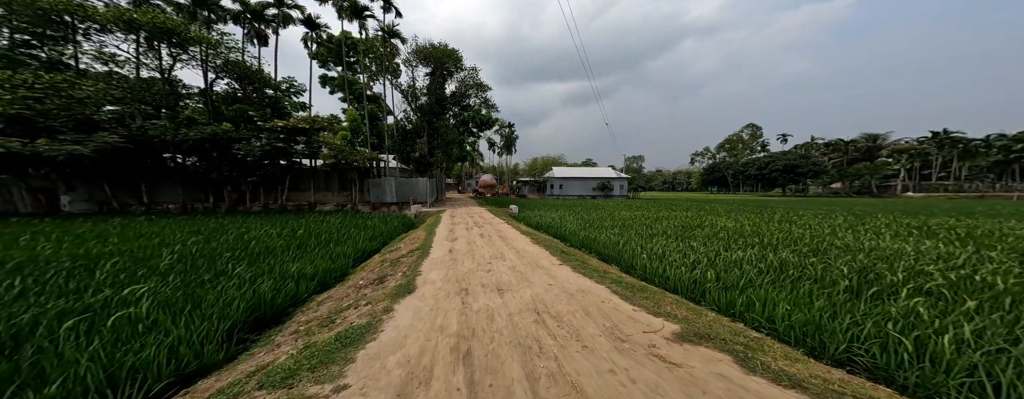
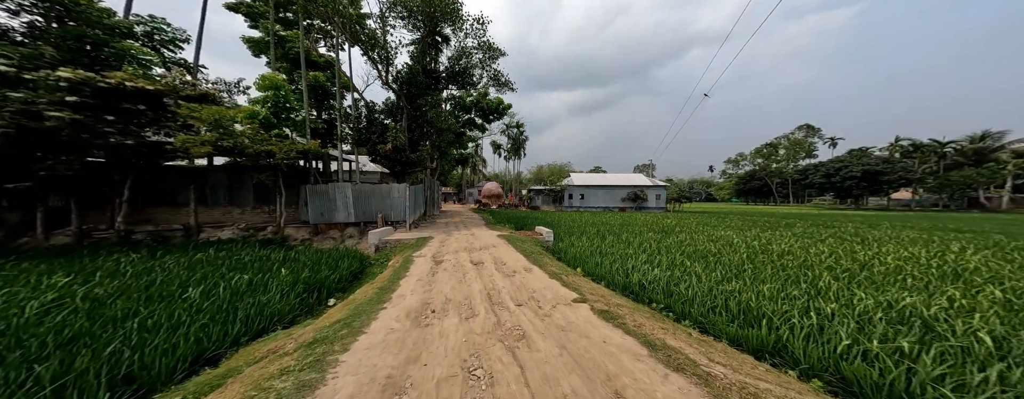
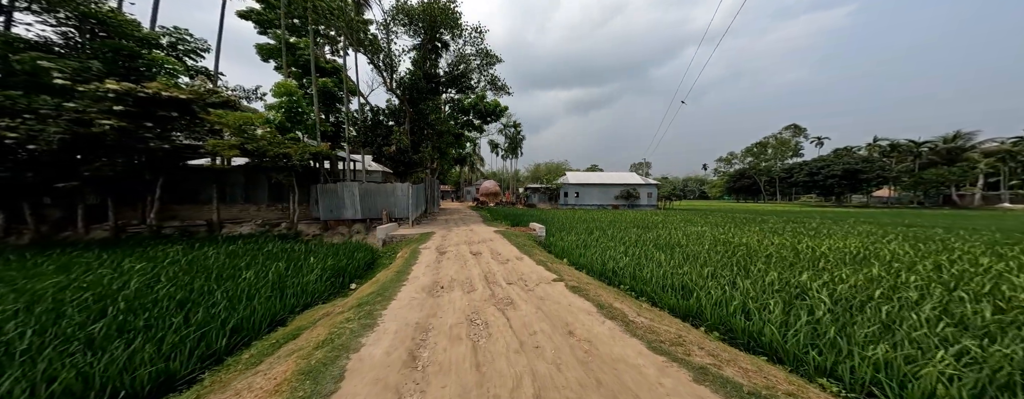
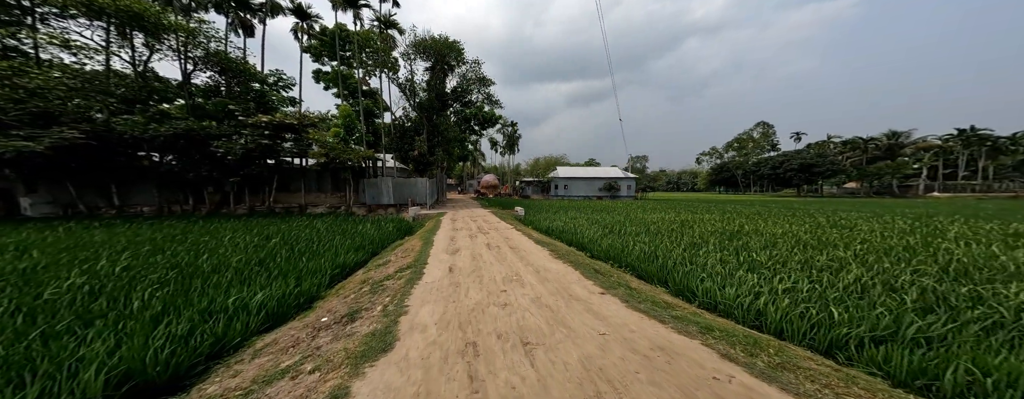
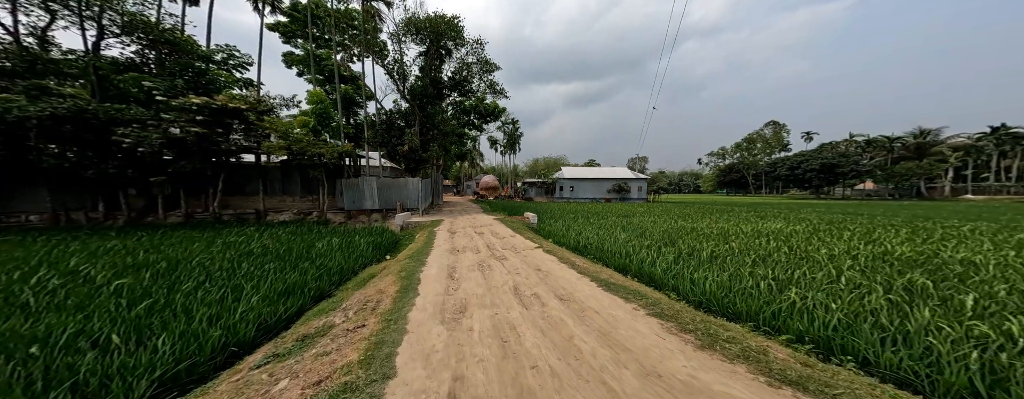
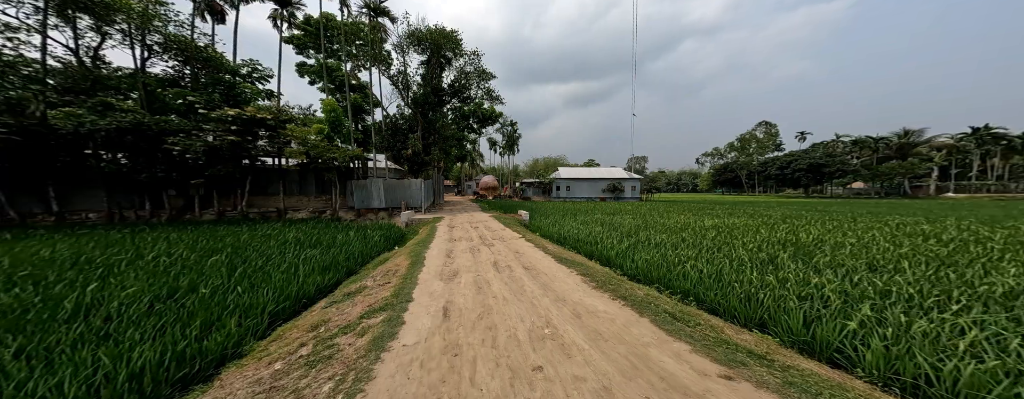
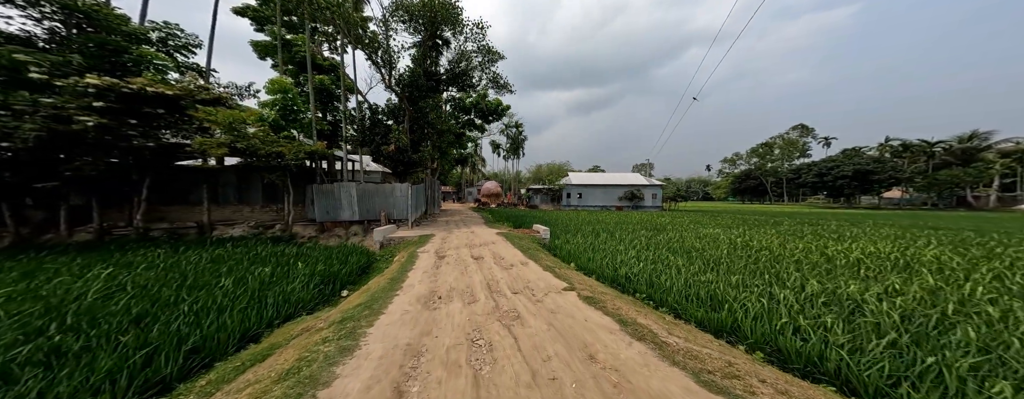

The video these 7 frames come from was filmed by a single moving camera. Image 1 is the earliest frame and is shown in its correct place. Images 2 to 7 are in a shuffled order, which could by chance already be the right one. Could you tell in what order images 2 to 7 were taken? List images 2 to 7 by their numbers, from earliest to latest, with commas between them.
4, 6, 5, 3, 7, 2
